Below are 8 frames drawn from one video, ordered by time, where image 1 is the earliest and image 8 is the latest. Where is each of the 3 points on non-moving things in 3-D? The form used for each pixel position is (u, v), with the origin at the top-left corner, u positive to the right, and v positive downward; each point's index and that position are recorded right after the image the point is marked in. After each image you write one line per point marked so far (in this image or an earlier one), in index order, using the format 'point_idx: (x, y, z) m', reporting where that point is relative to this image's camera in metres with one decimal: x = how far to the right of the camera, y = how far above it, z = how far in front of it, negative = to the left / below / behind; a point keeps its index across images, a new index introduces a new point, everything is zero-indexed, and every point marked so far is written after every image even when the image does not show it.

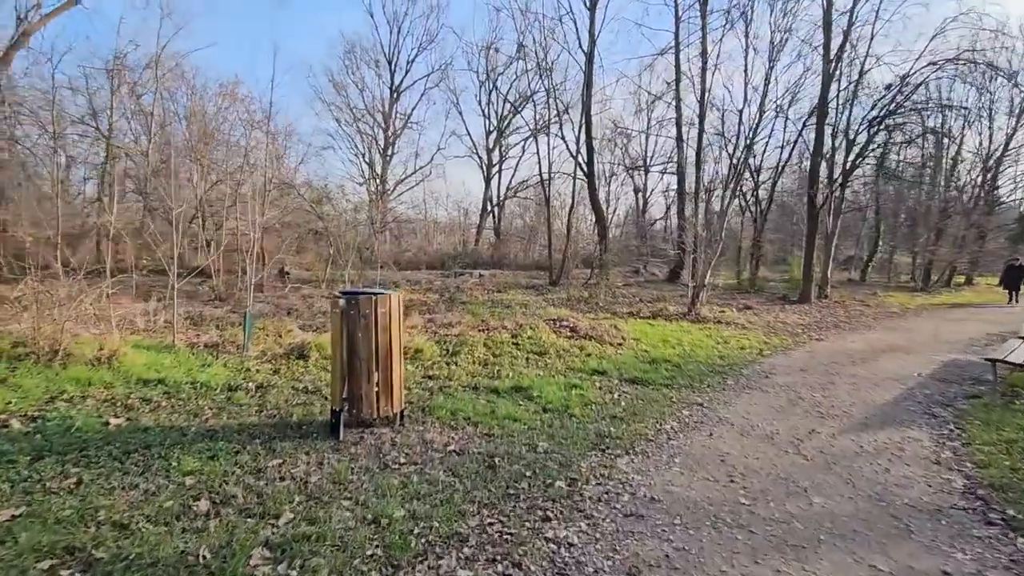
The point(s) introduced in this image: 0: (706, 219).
0: (+5.2, +1.8, +13.6) m
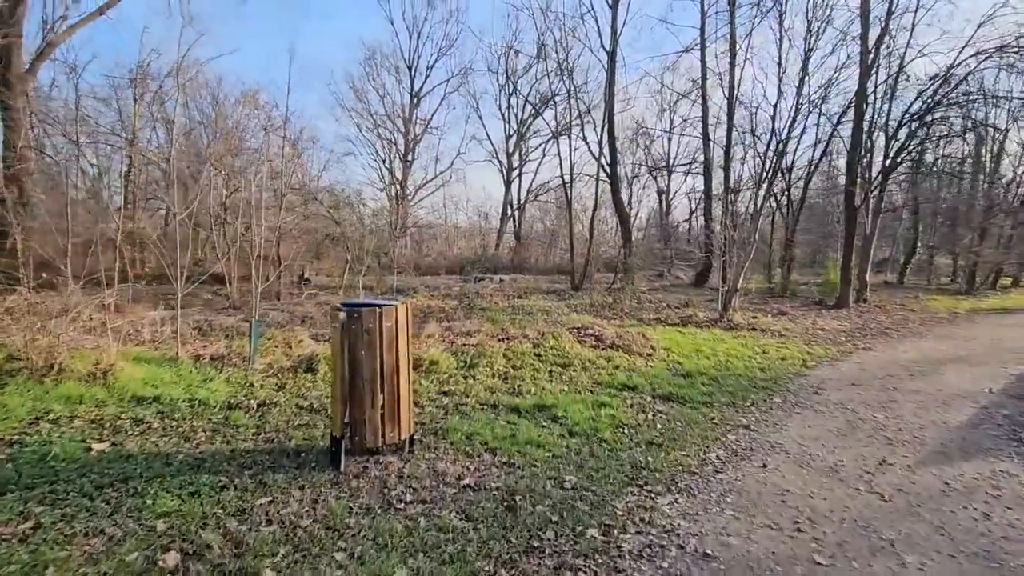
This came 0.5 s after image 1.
0: (+5.7, +1.7, +12.9) m
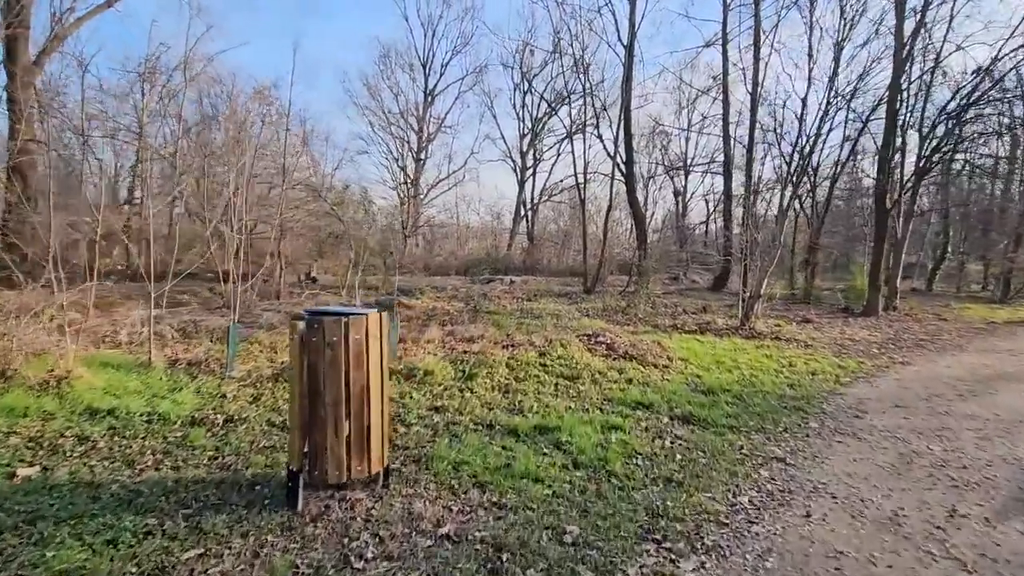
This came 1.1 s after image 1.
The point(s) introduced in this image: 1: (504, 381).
0: (+5.9, +1.6, +12.2) m
1: (-0.1, -1.1, +5.7) m
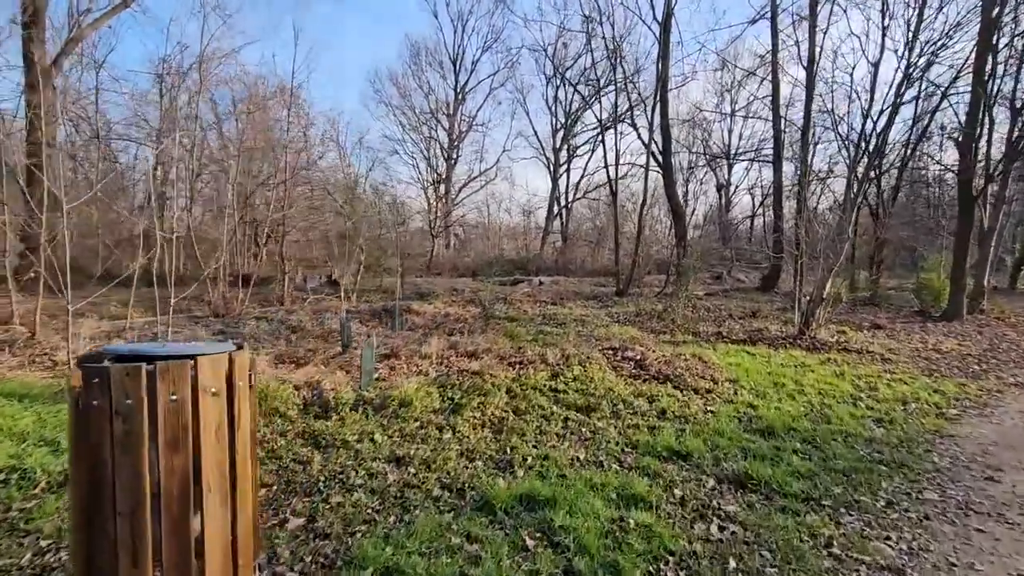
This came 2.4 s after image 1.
0: (+6.4, +1.6, +10.5) m
1: (-0.1, -1.1, +4.5) m
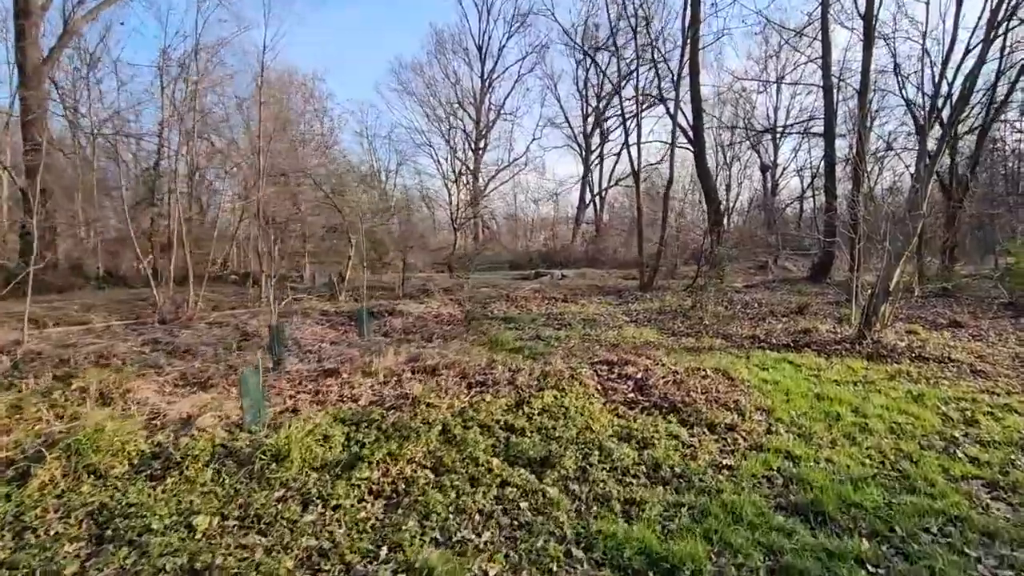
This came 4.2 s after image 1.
0: (+6.2, +1.7, +8.5) m
1: (-0.6, -1.2, +3.1) m
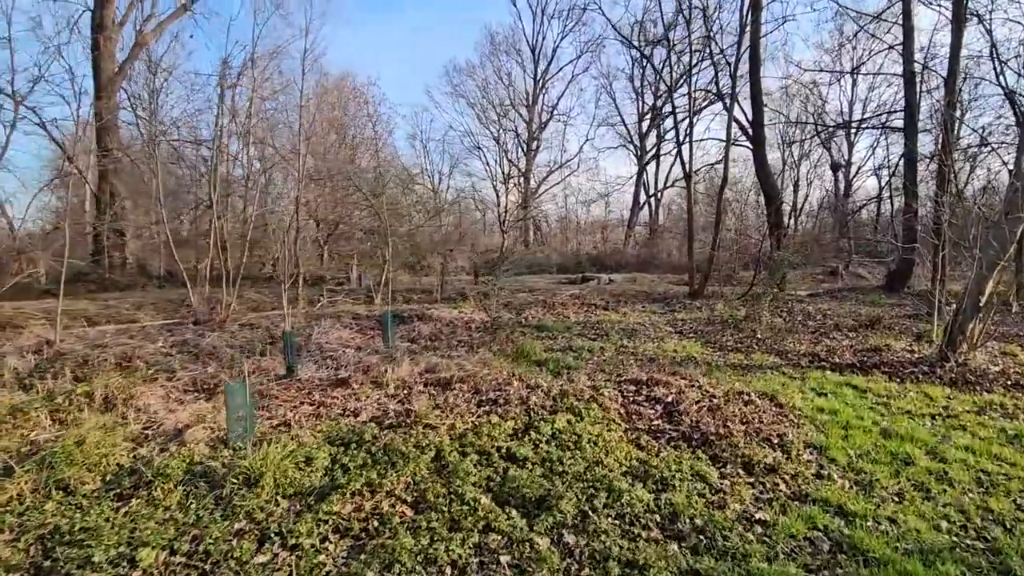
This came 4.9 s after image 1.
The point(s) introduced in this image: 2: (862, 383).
0: (+6.8, +1.5, +7.4) m
1: (-0.7, -1.2, +2.8) m
2: (+3.8, -1.0, +5.5) m
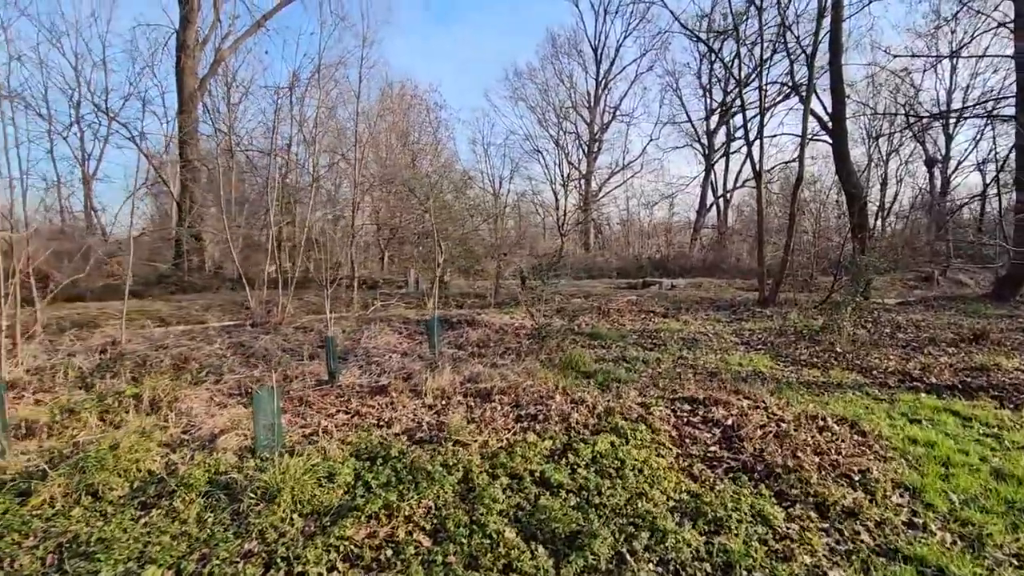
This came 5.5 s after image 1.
0: (+7.4, +1.4, +6.3) m
1: (-0.6, -1.3, +2.6) m
2: (+4.2, -1.1, +4.7) m
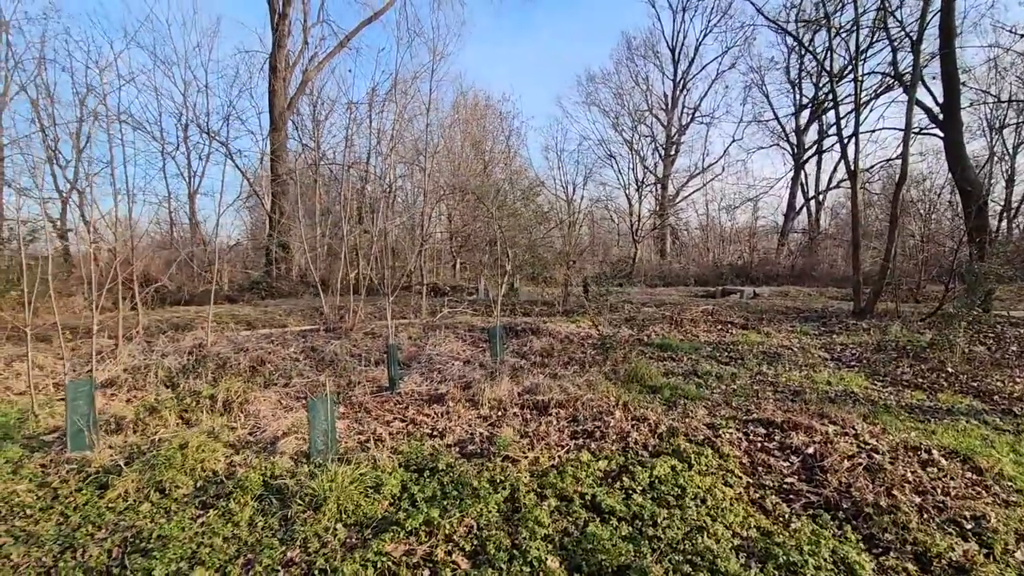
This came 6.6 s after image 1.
0: (+8.1, +1.2, +5.0) m
1: (-0.4, -1.3, +2.5) m
2: (+4.7, -1.2, +3.9) m
